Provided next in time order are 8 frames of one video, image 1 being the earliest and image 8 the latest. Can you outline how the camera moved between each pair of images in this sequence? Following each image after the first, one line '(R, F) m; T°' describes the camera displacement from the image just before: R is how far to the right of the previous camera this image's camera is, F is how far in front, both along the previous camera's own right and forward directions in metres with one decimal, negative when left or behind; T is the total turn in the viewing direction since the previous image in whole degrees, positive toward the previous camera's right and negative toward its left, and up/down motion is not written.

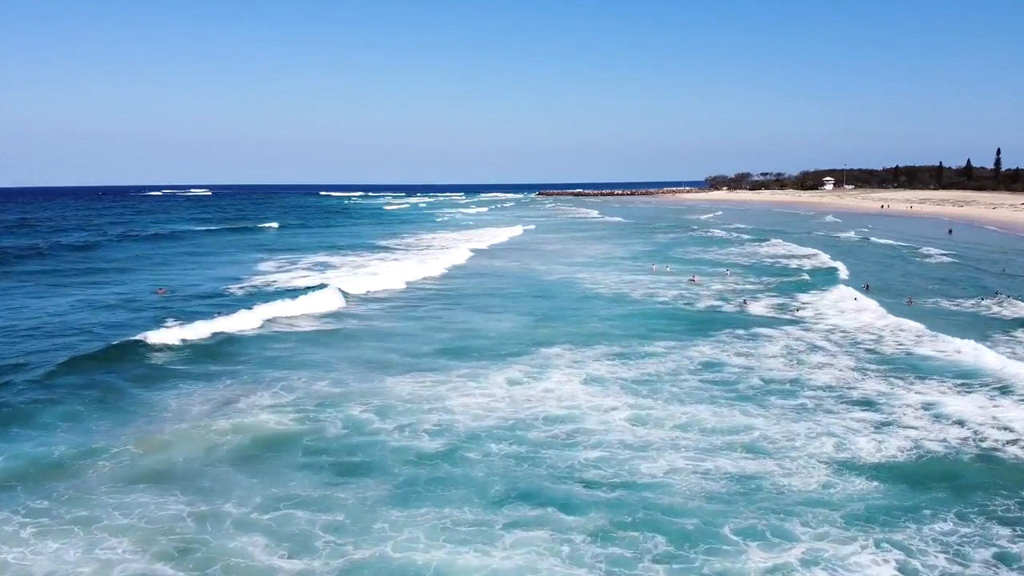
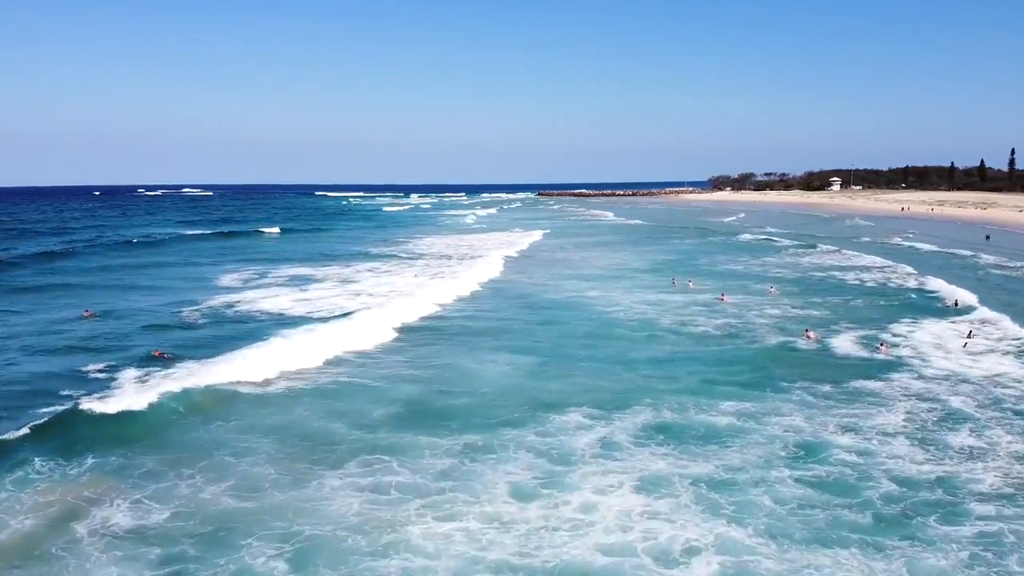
(0.0, +5.1) m; 0°
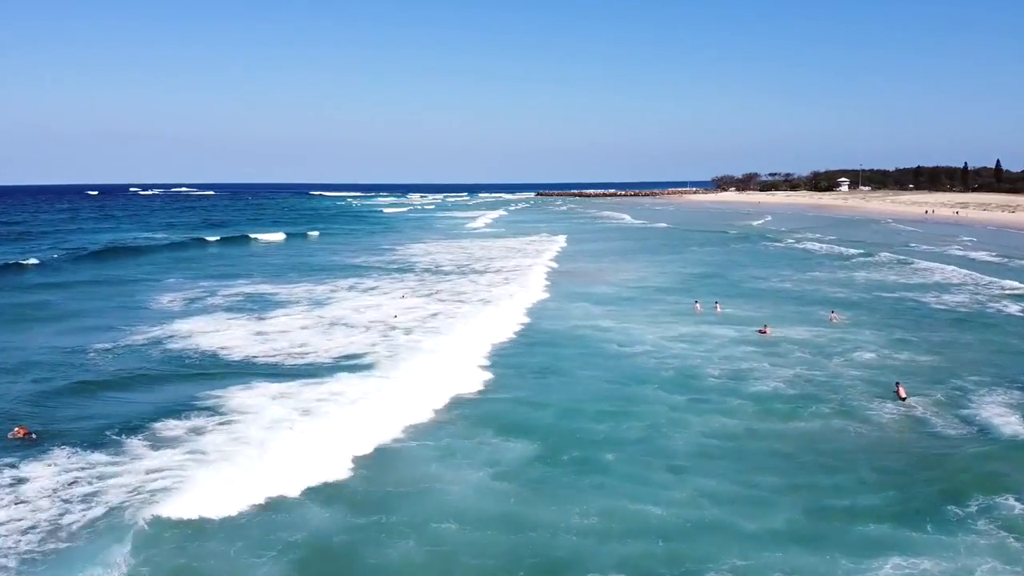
(+0.1, +5.1) m; 0°
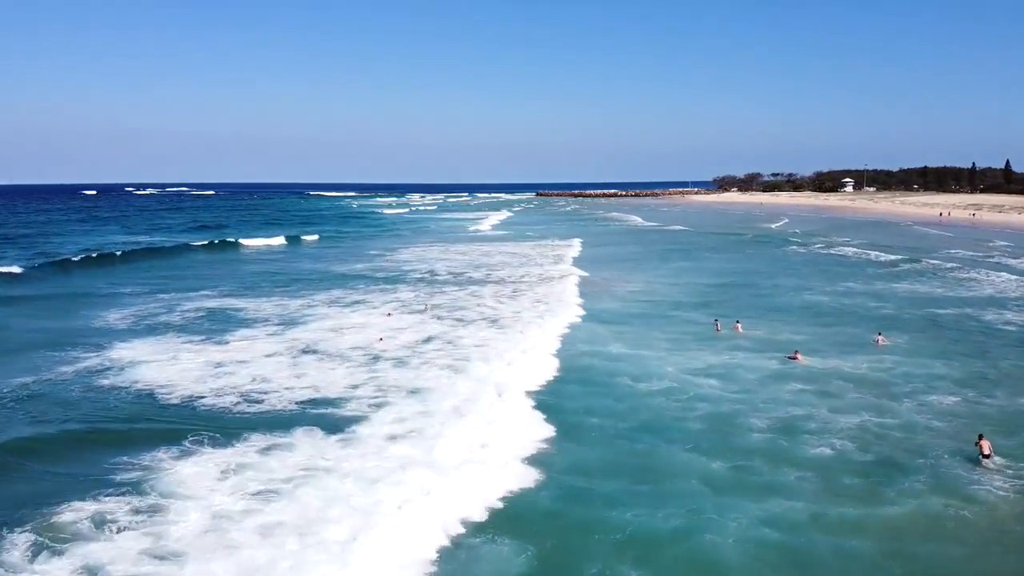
(+0.1, +2.9) m; 0°
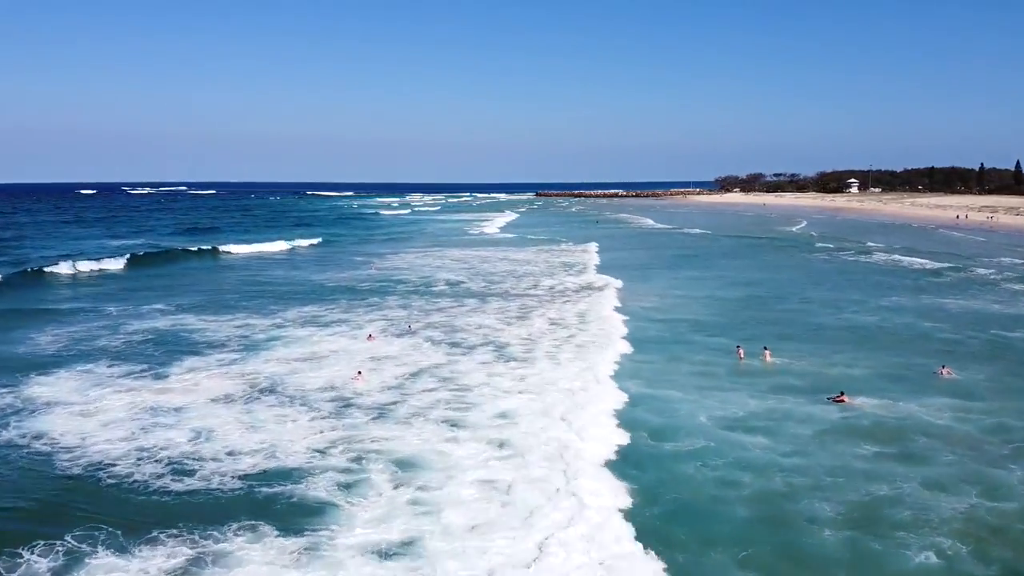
(0.0, +2.9) m; 0°
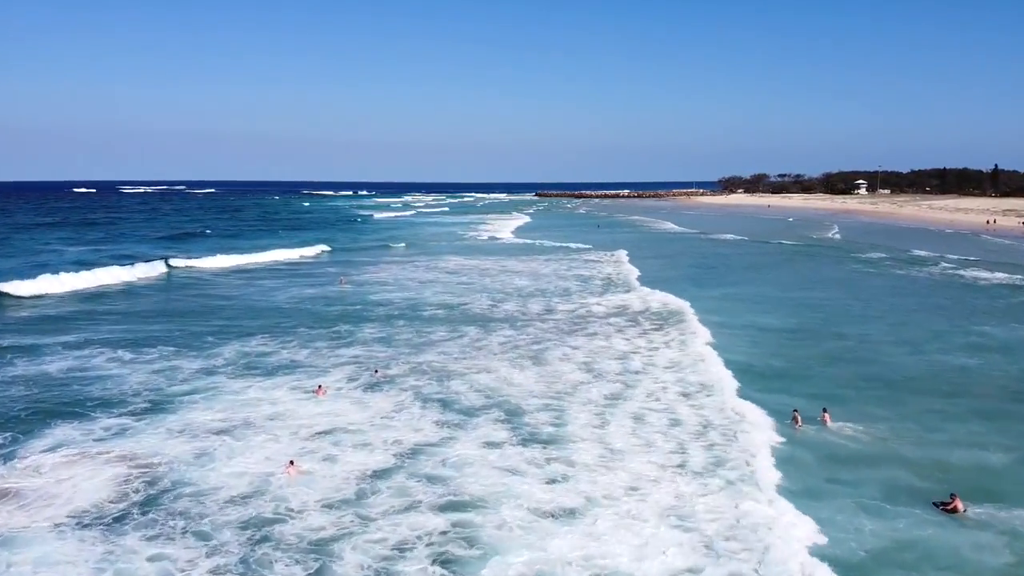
(-0.2, +4.7) m; 0°
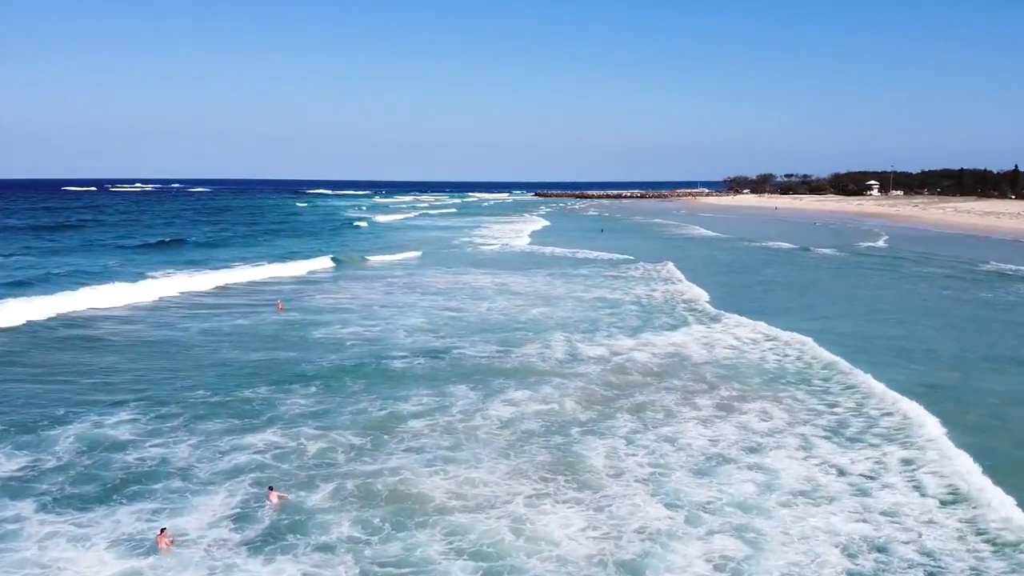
(-0.1, +5.8) m; 0°
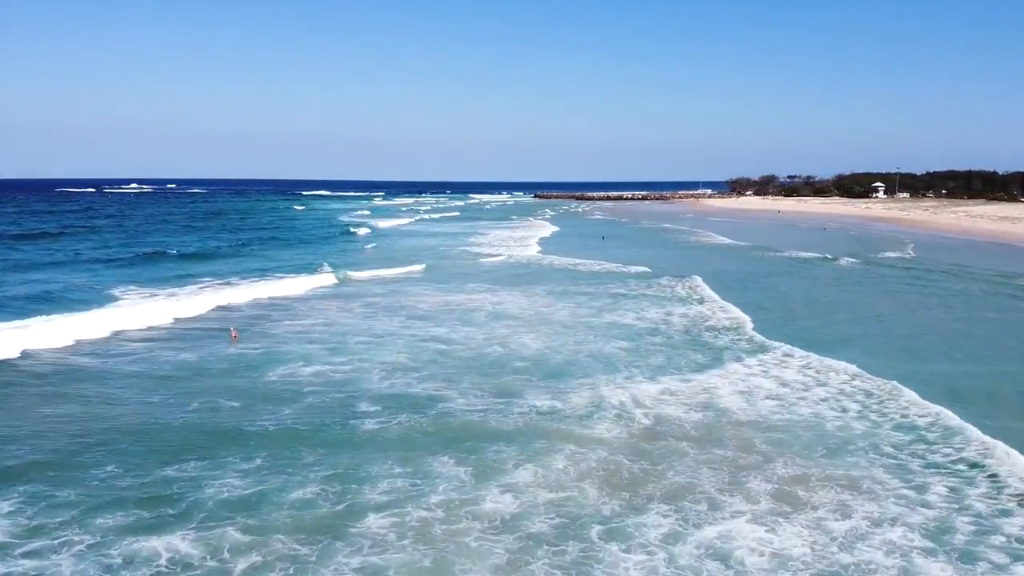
(0.0, +2.6) m; 0°
